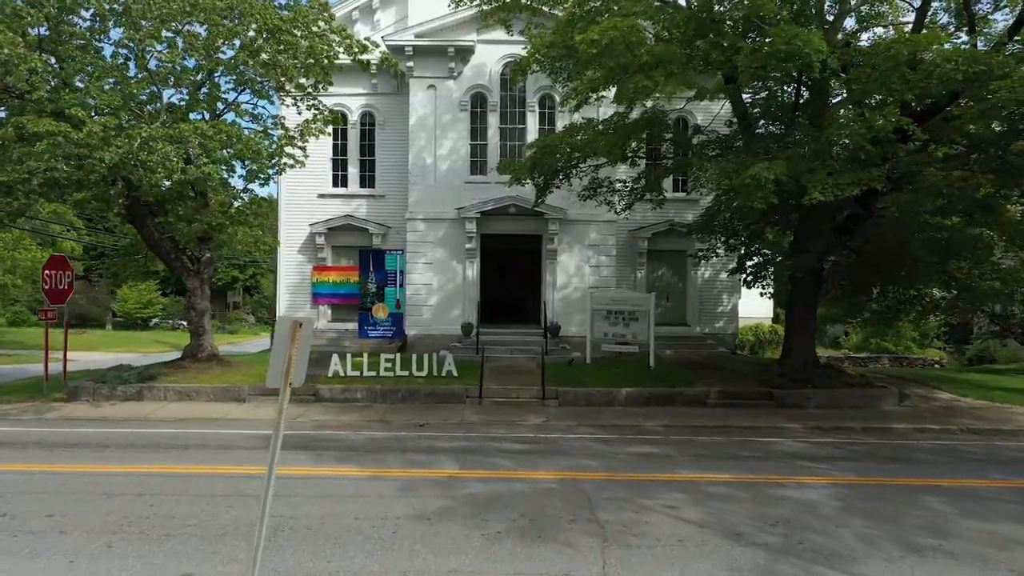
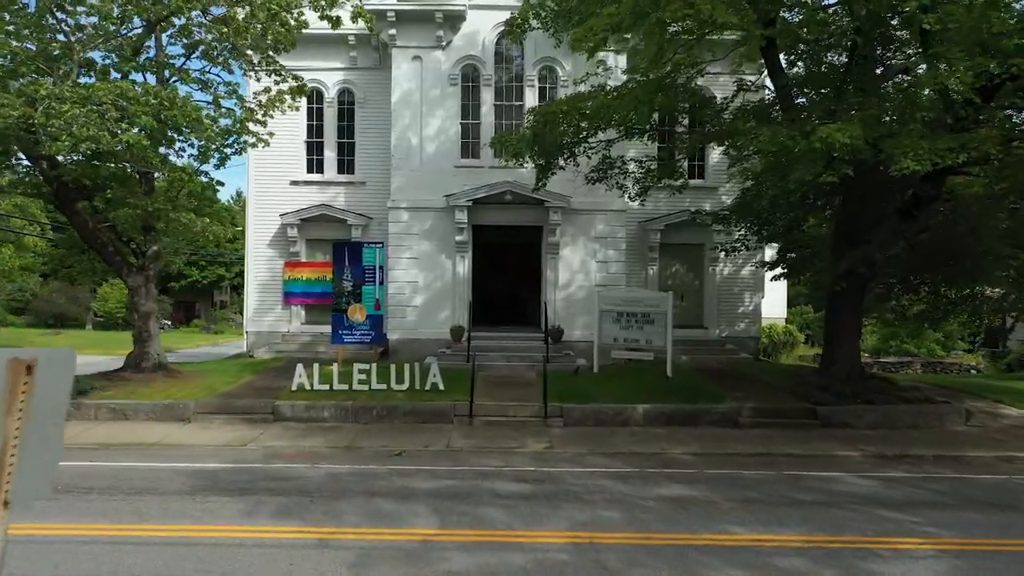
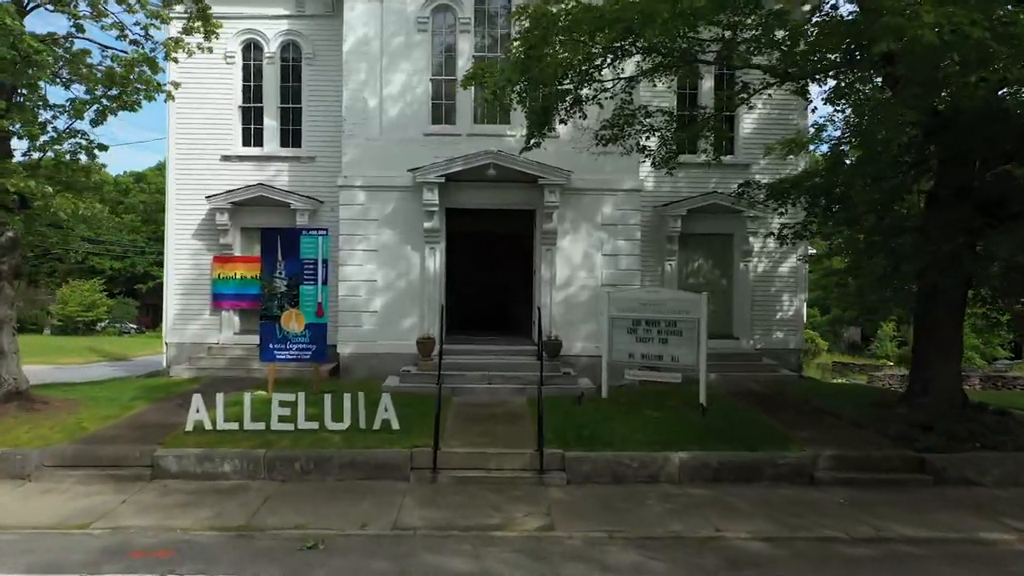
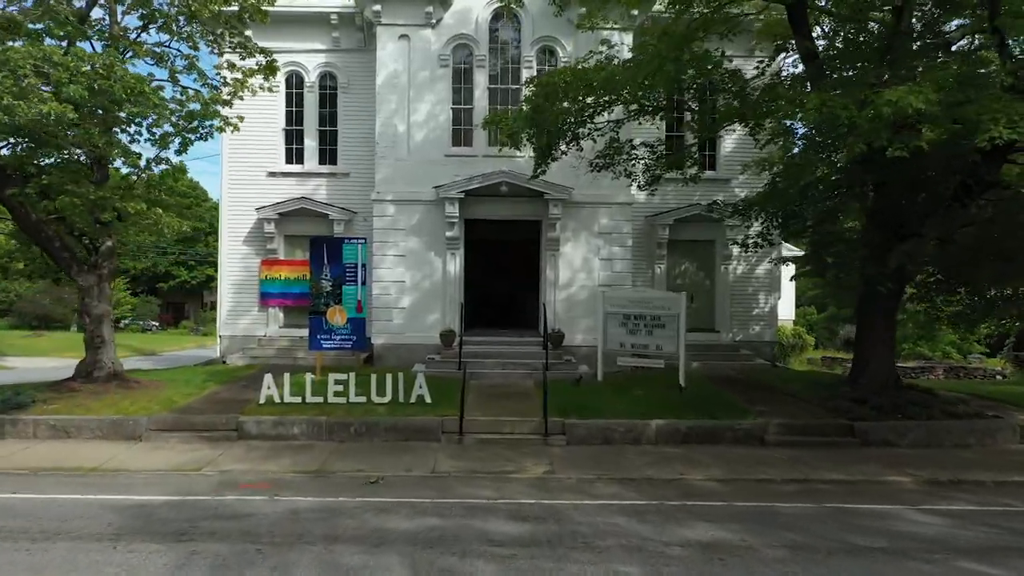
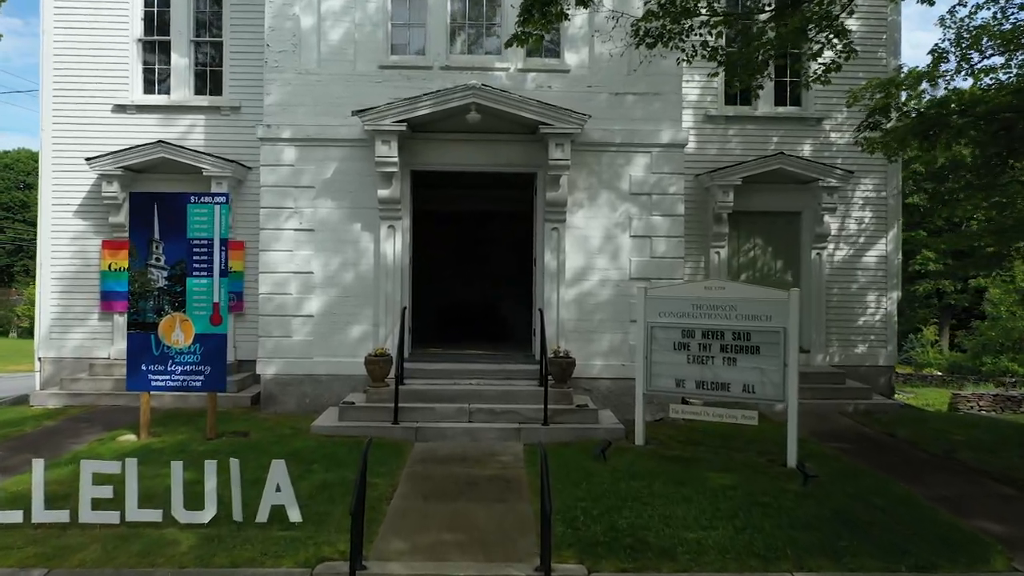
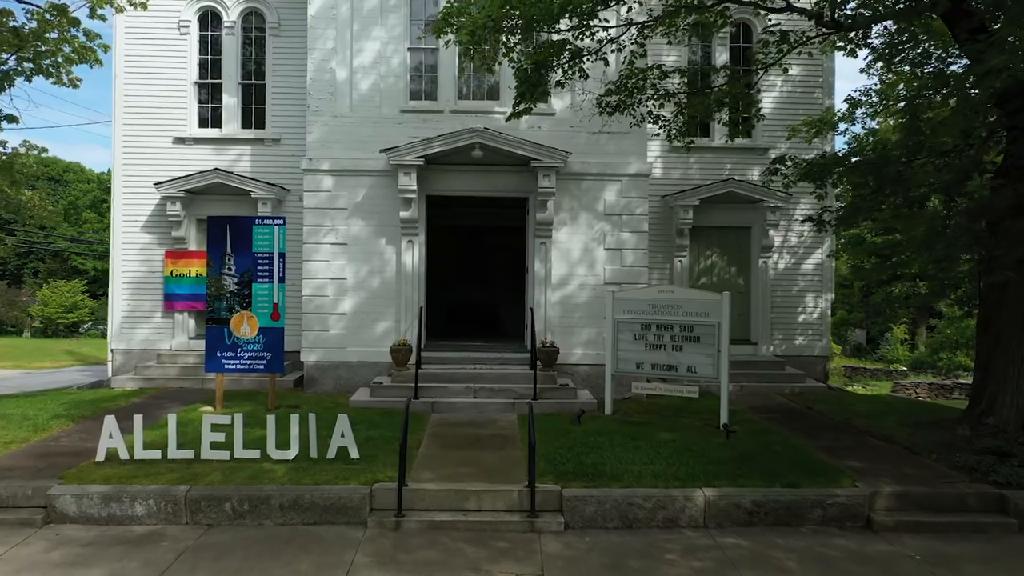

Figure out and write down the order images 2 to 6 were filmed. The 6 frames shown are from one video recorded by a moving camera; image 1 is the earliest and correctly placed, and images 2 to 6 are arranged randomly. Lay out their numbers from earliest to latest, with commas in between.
2, 4, 3, 6, 5
